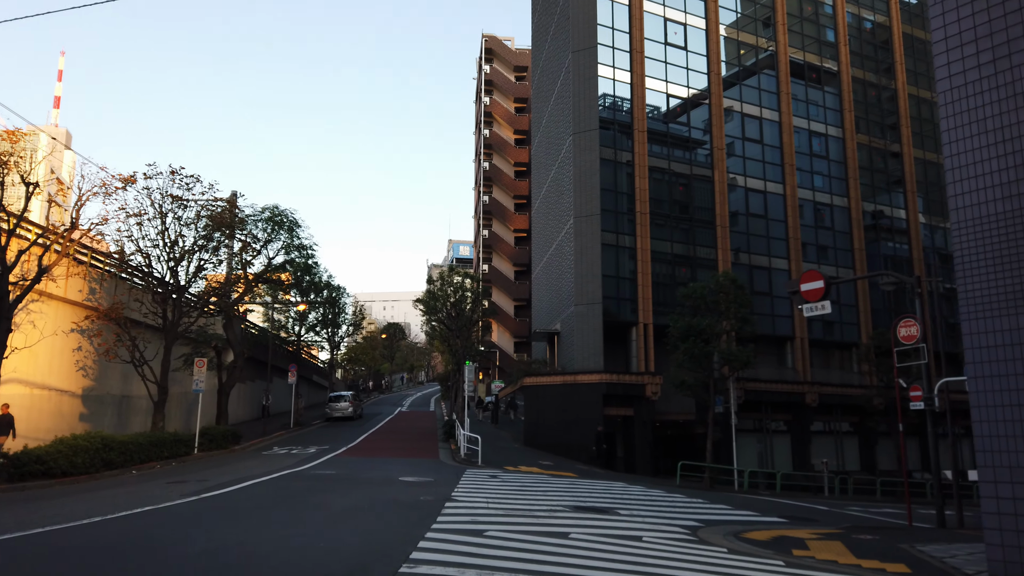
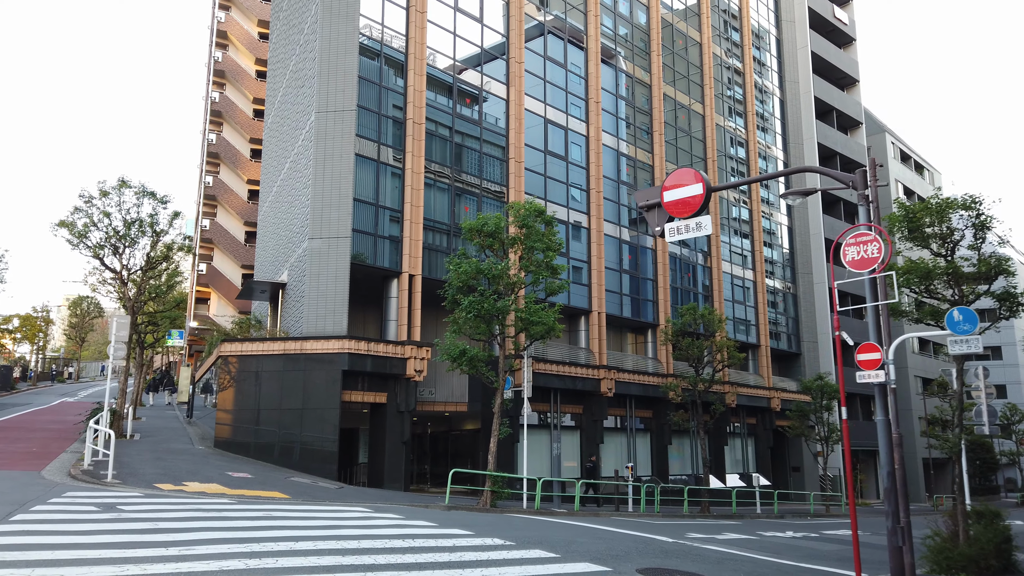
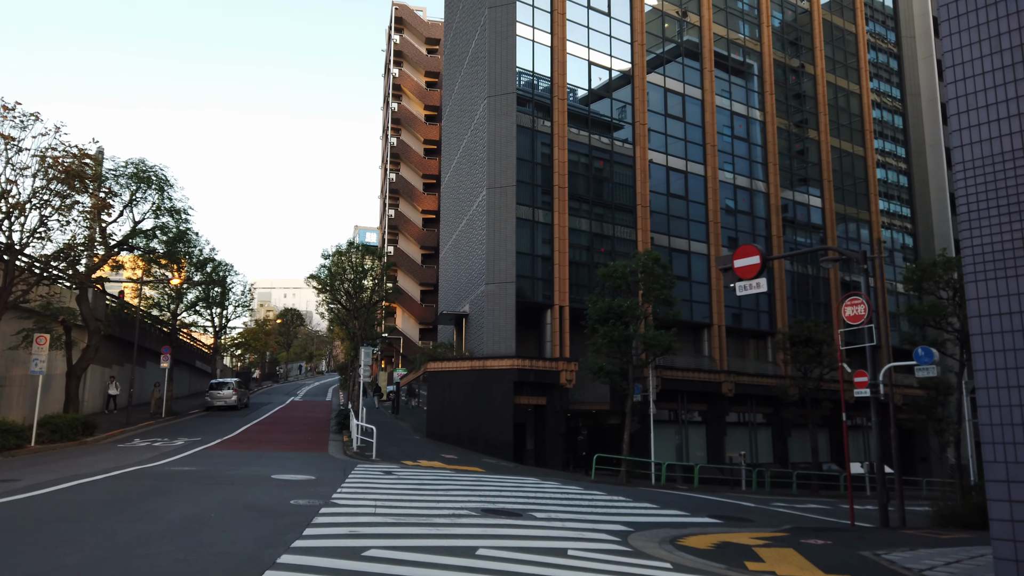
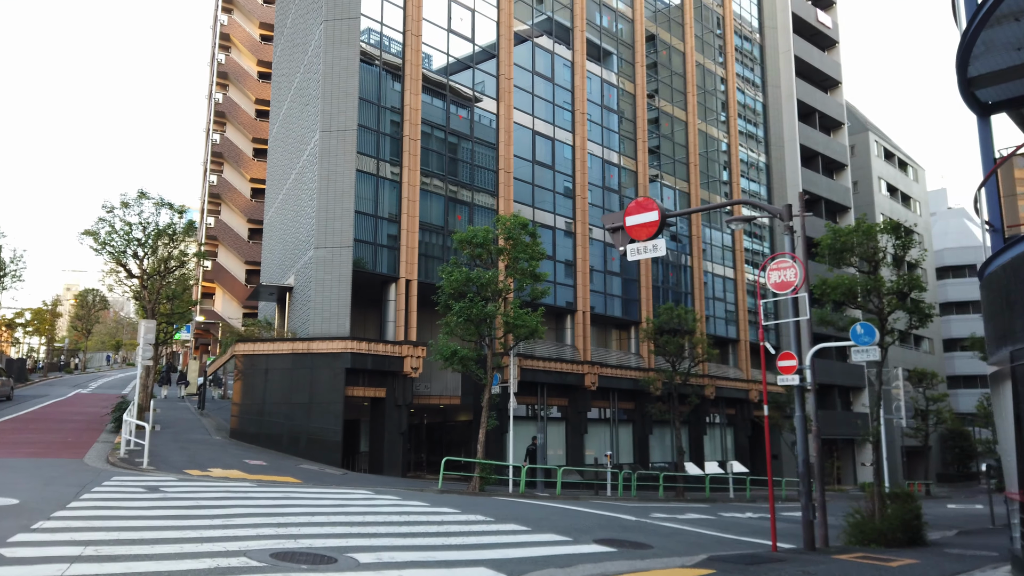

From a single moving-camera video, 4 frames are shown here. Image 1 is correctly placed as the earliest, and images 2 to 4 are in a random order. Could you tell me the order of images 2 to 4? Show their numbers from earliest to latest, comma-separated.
3, 4, 2
